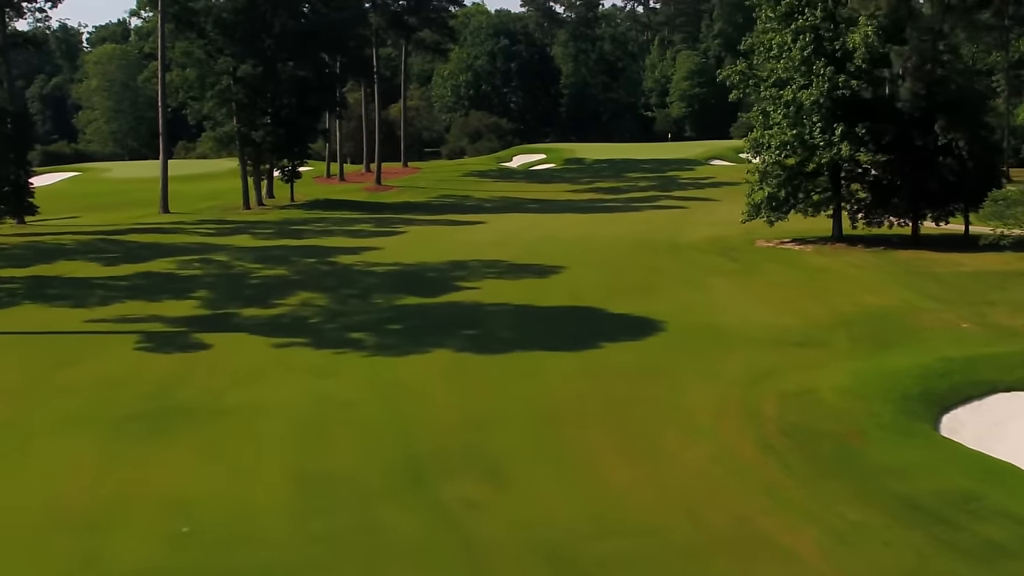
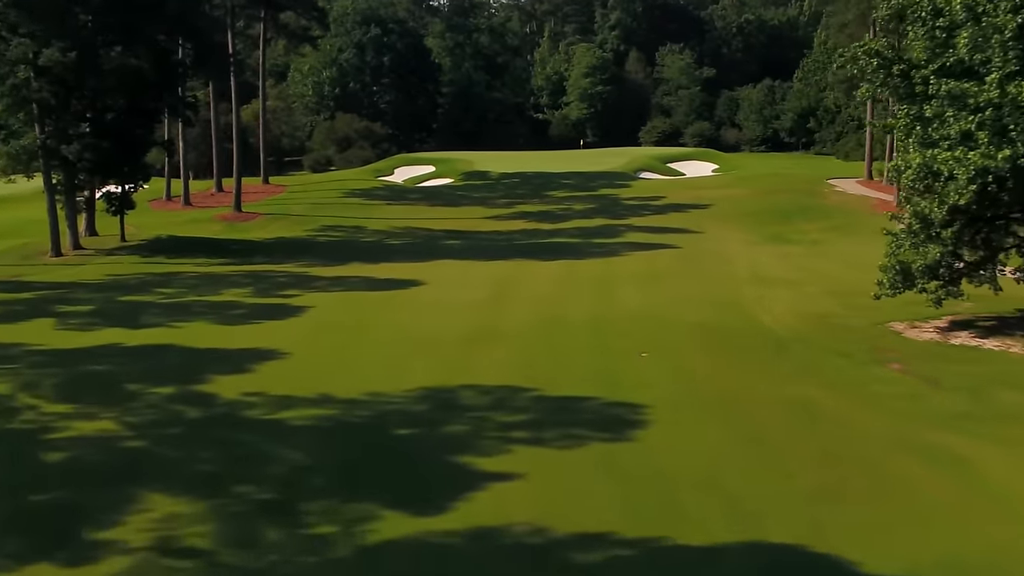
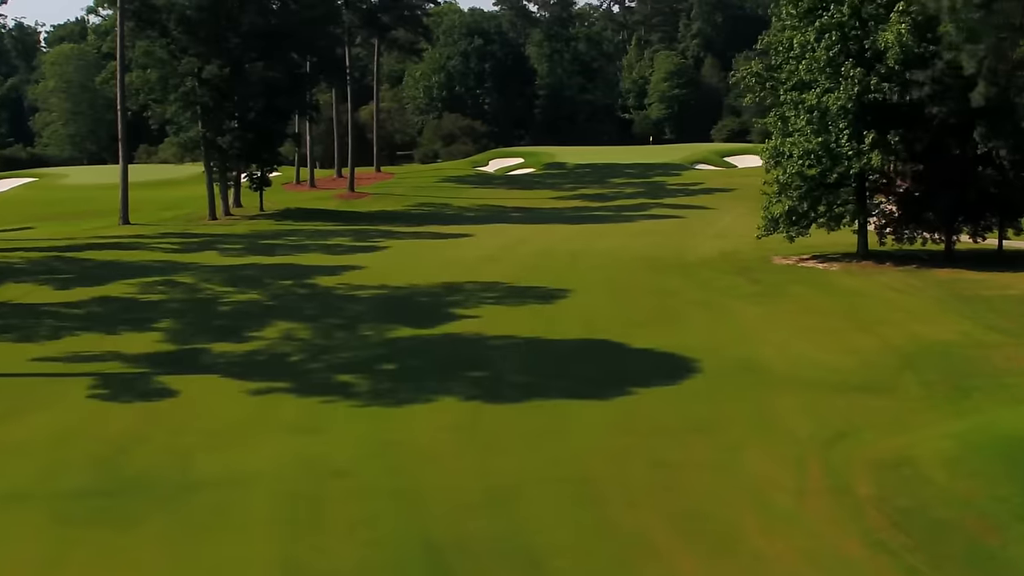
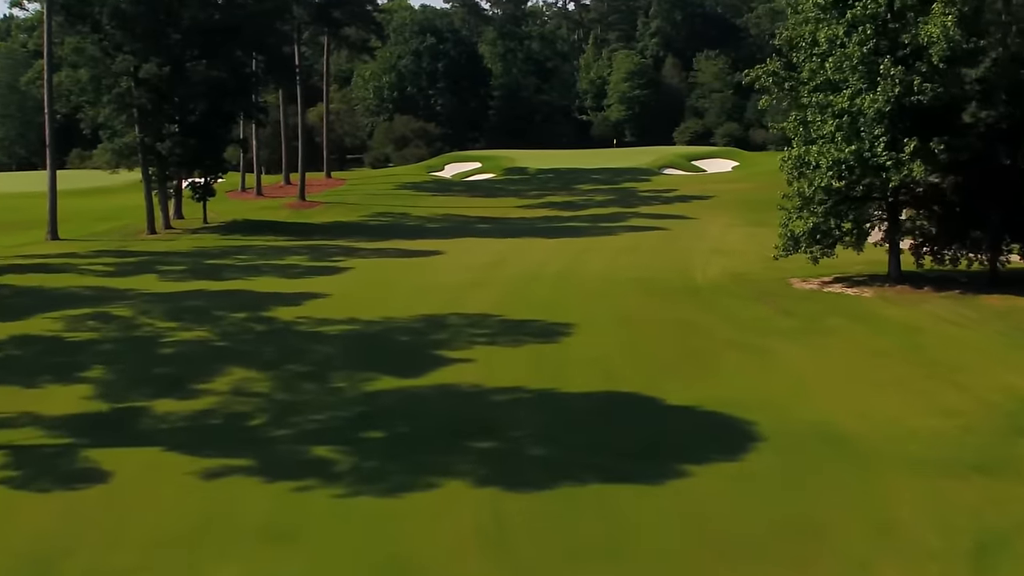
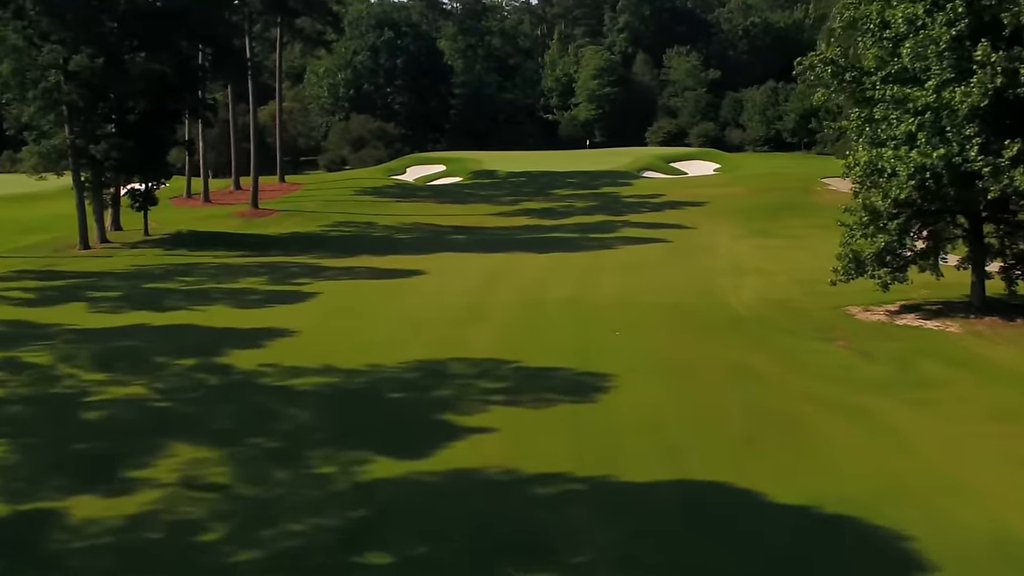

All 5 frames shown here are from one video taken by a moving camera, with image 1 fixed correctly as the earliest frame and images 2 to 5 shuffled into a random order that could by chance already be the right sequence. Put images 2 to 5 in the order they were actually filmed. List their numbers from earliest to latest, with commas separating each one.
3, 4, 5, 2
